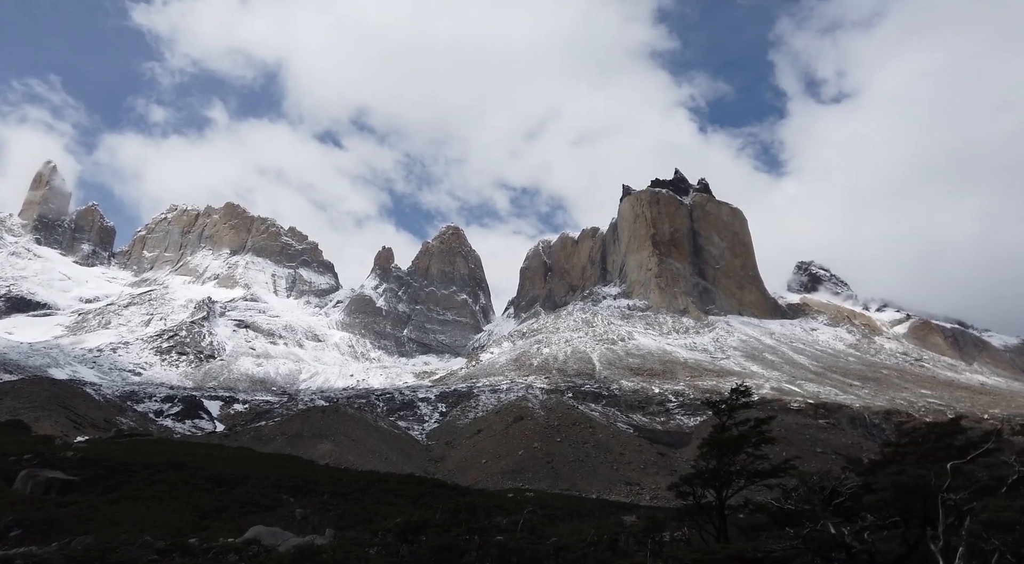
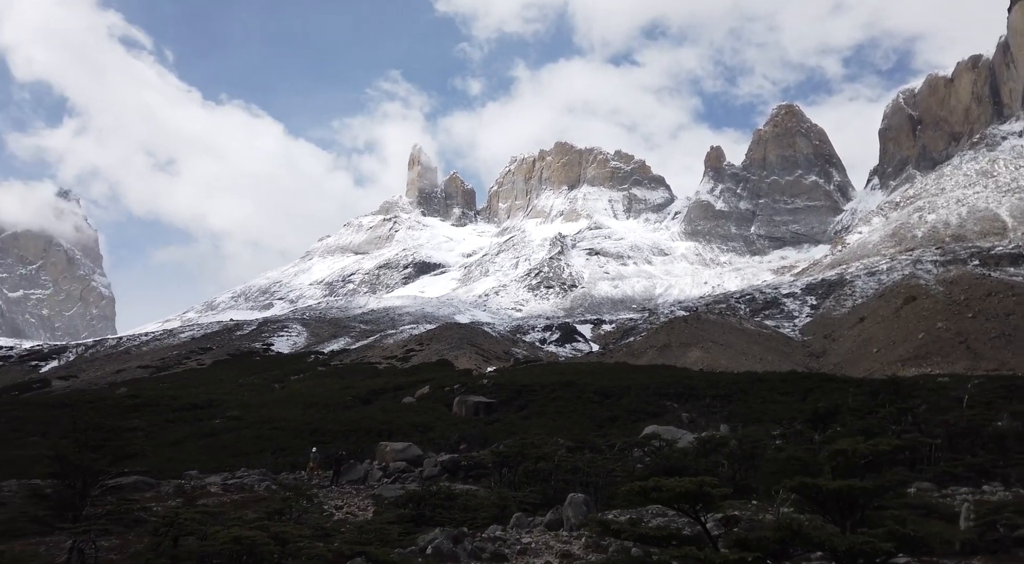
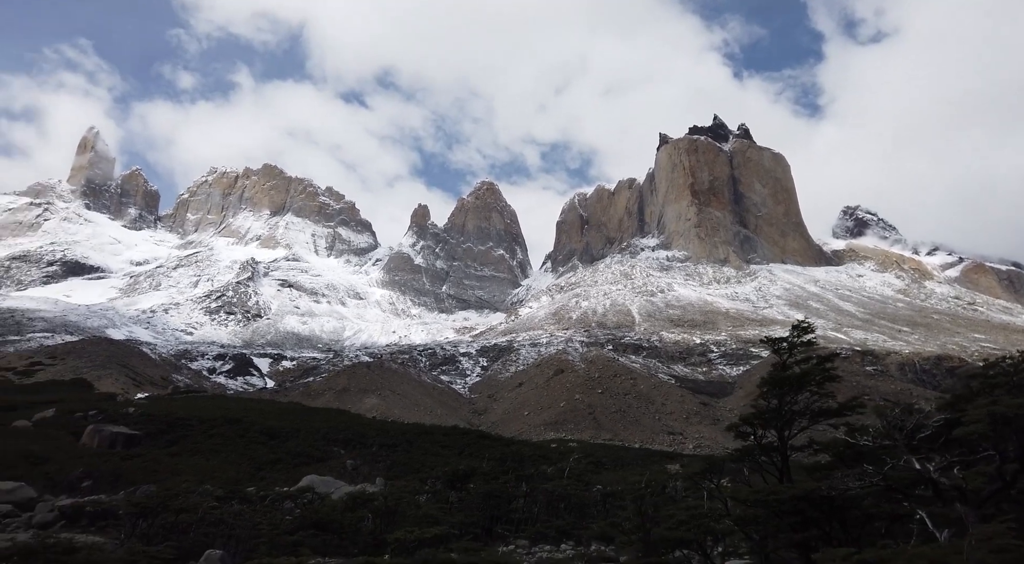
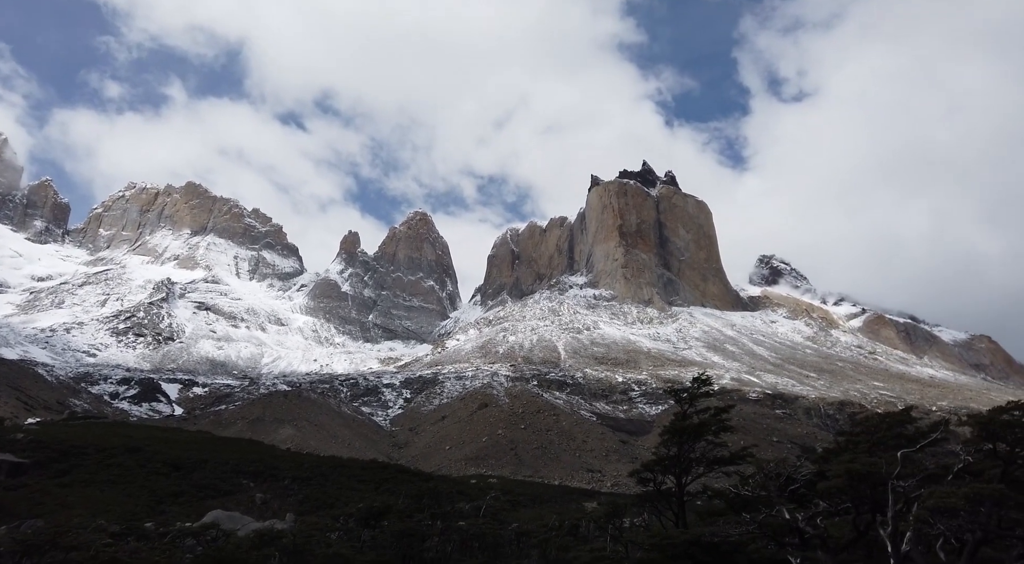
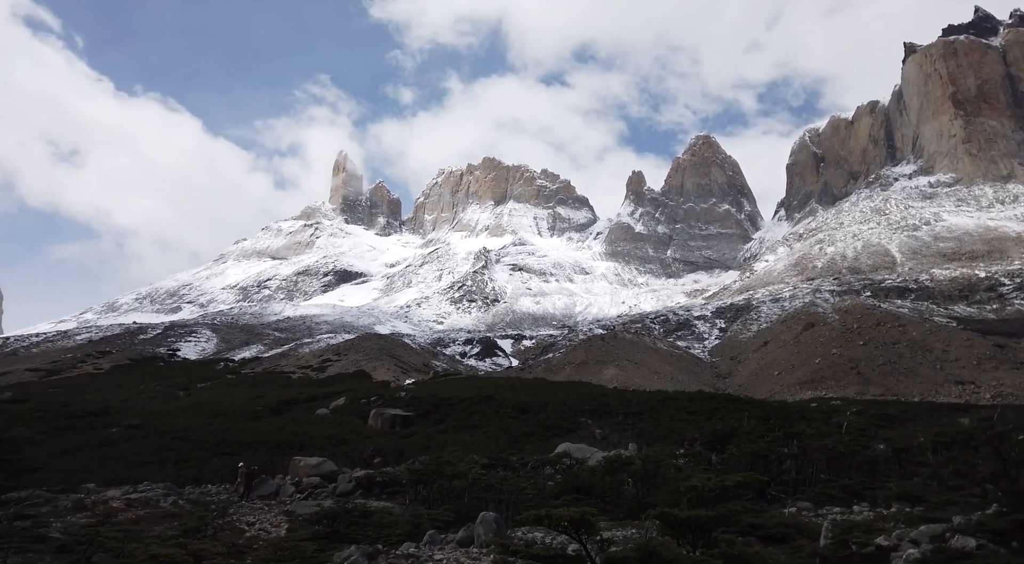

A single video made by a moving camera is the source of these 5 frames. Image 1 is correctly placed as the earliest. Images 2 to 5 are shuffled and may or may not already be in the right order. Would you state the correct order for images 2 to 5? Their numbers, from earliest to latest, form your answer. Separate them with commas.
4, 3, 5, 2
